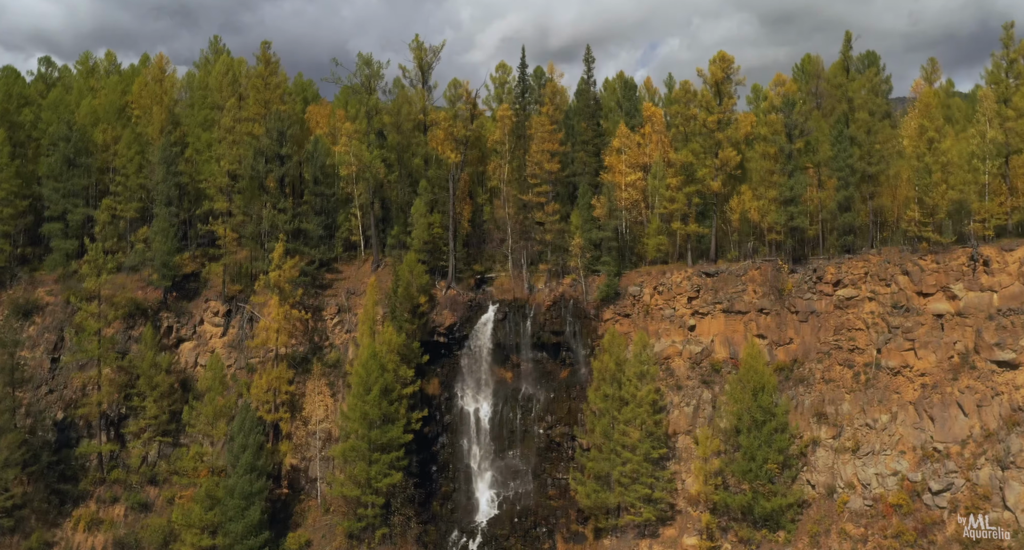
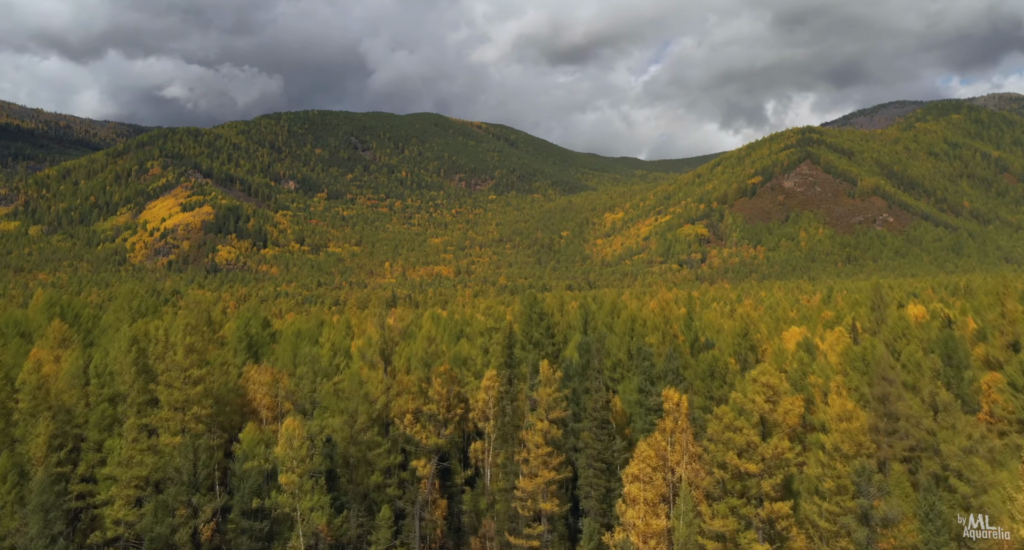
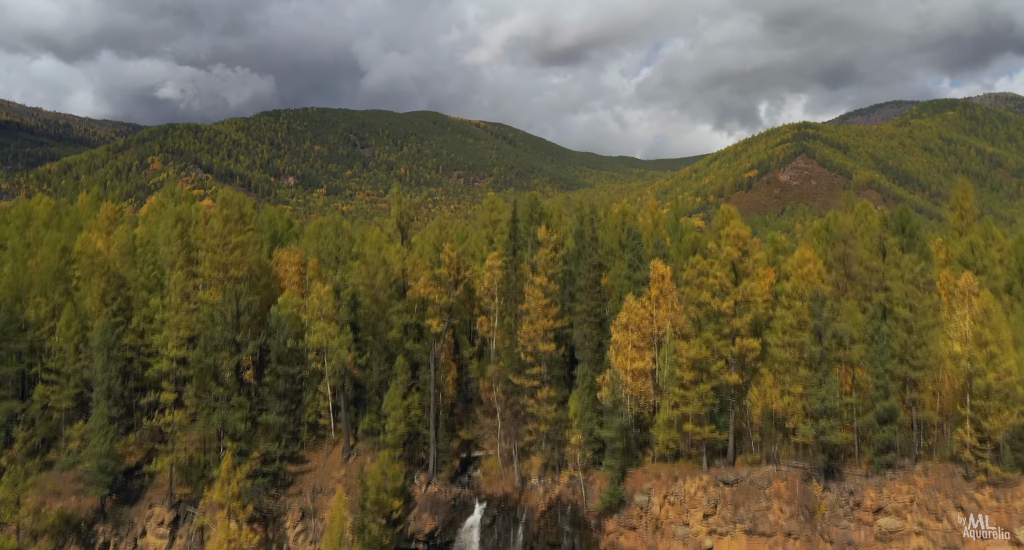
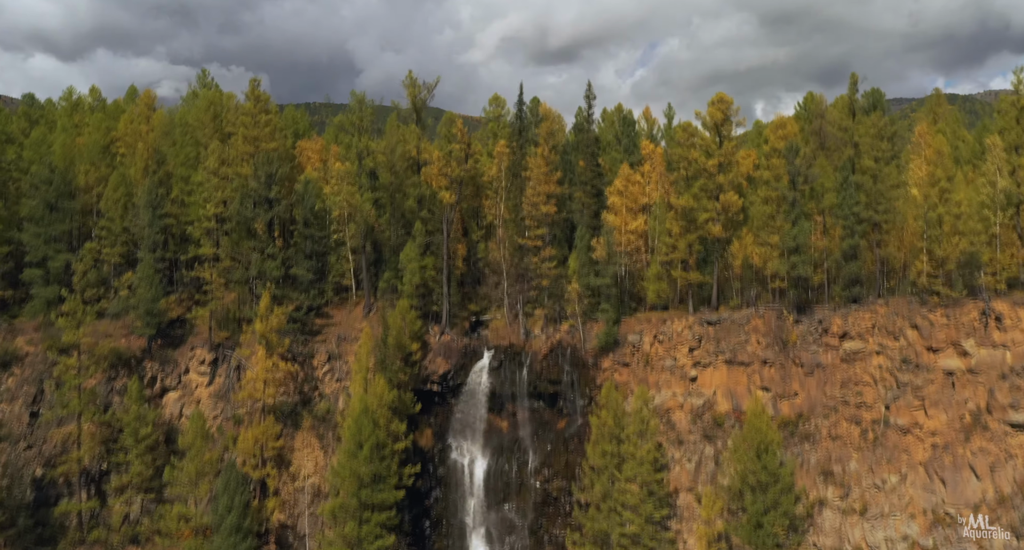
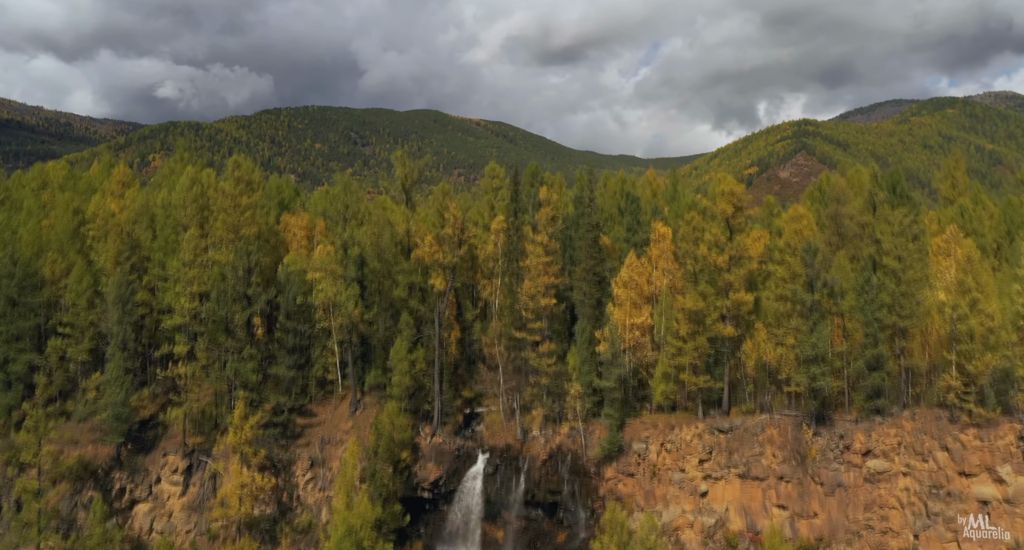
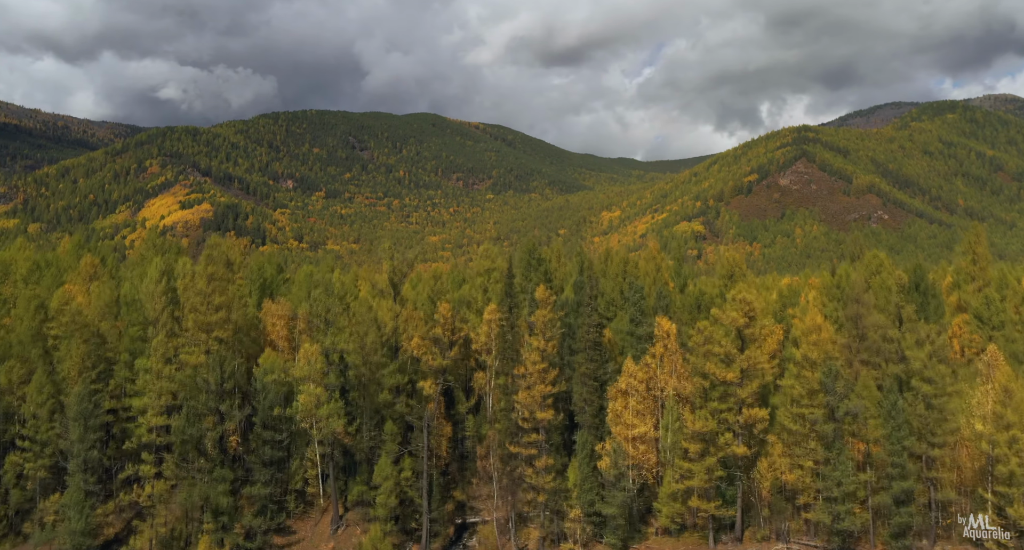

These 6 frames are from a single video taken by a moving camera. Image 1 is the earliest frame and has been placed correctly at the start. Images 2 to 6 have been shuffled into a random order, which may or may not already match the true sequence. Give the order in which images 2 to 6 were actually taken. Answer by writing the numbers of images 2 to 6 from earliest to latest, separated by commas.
4, 5, 3, 6, 2
